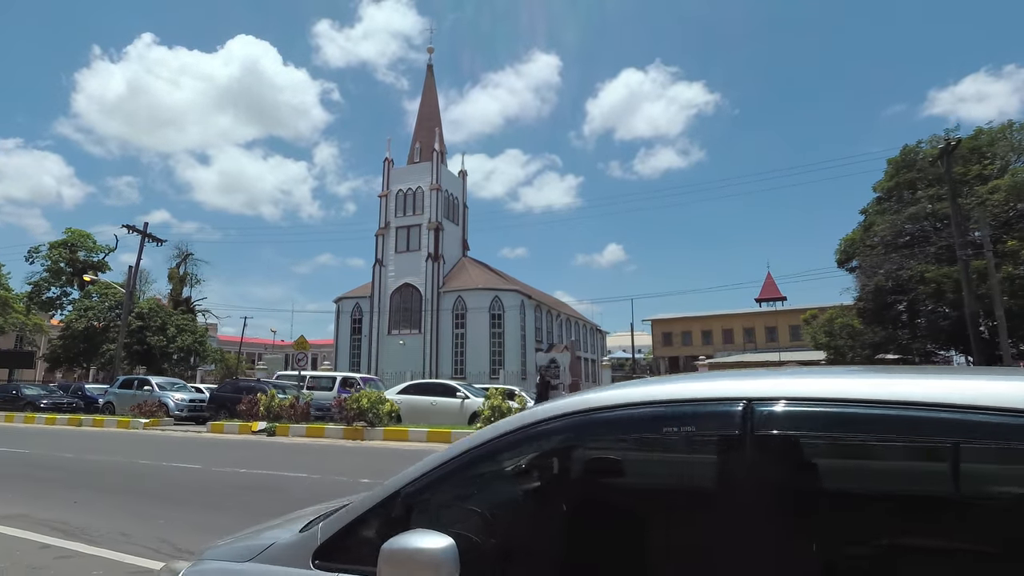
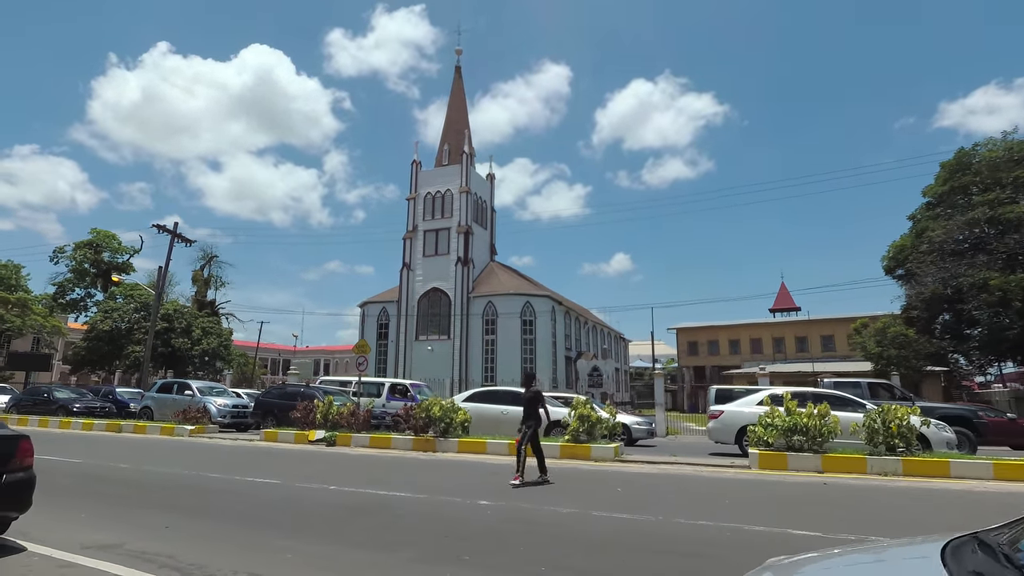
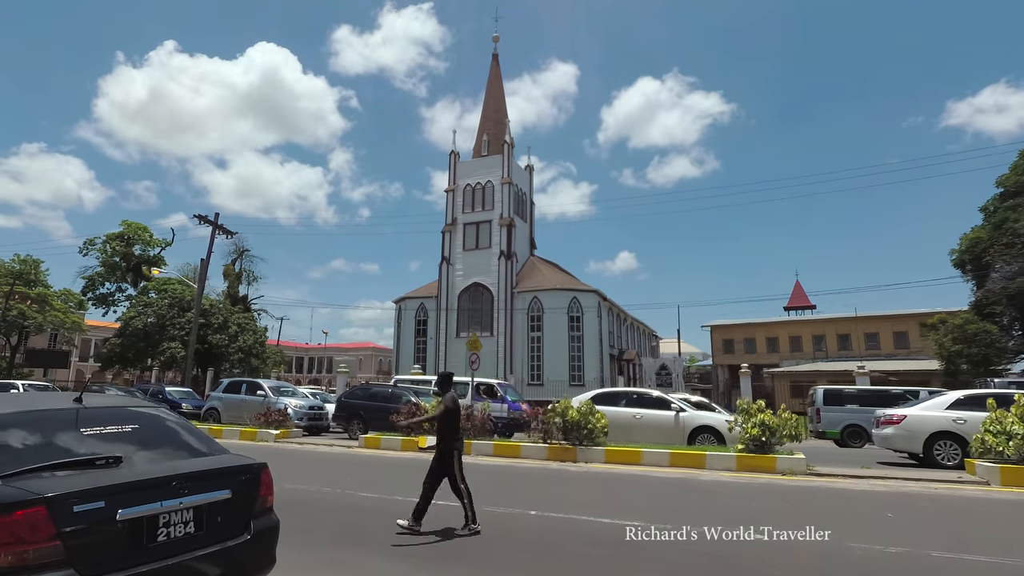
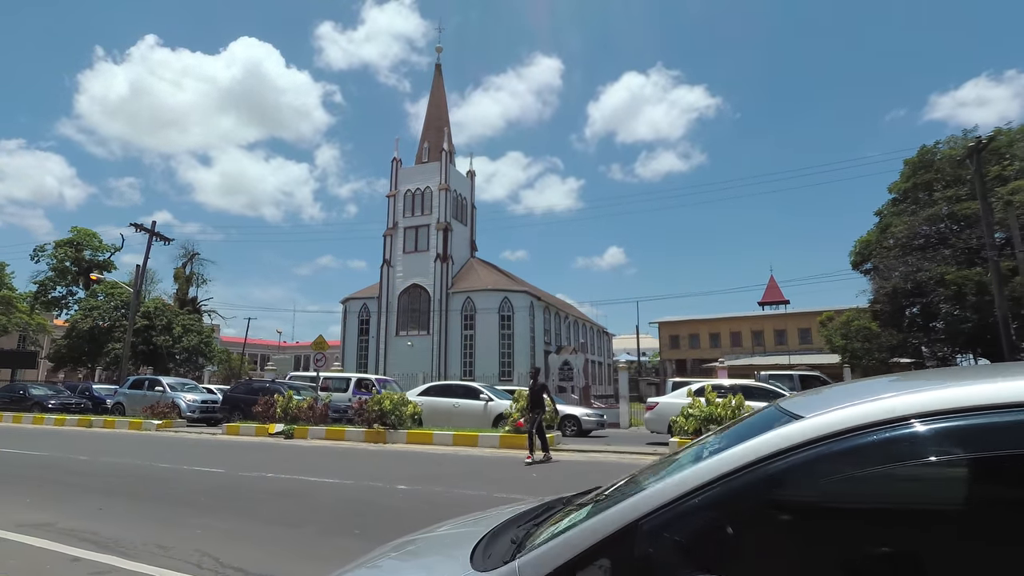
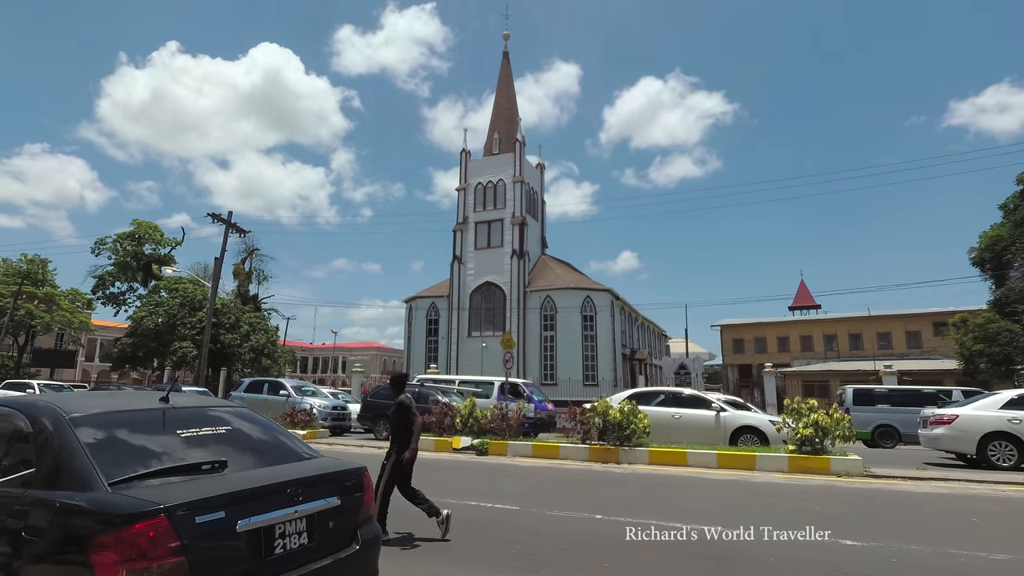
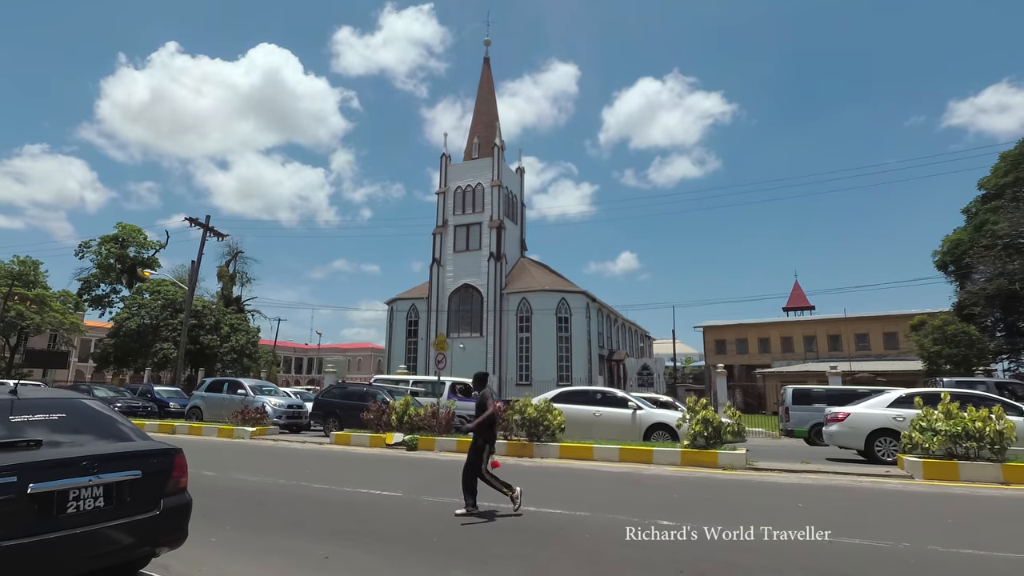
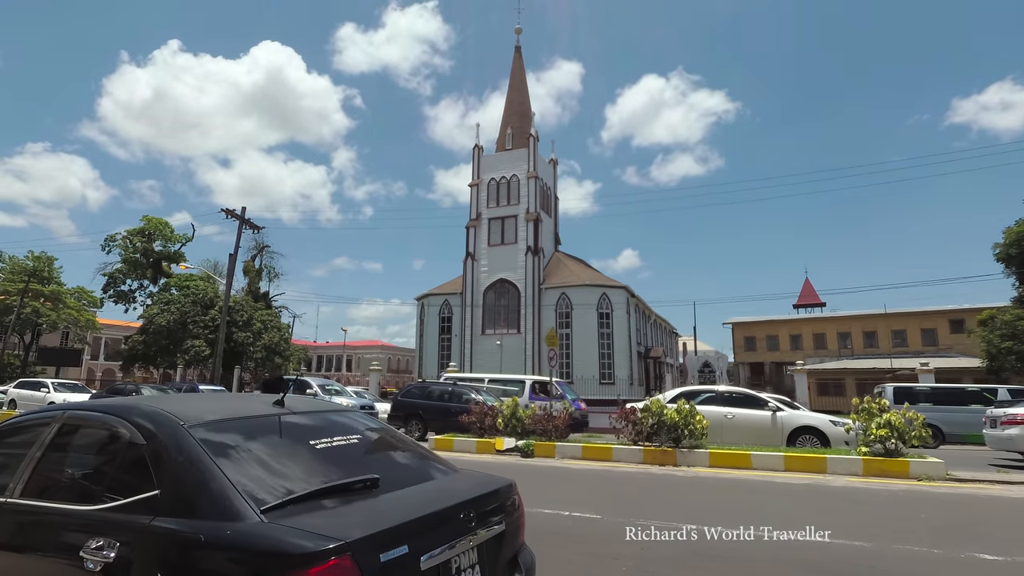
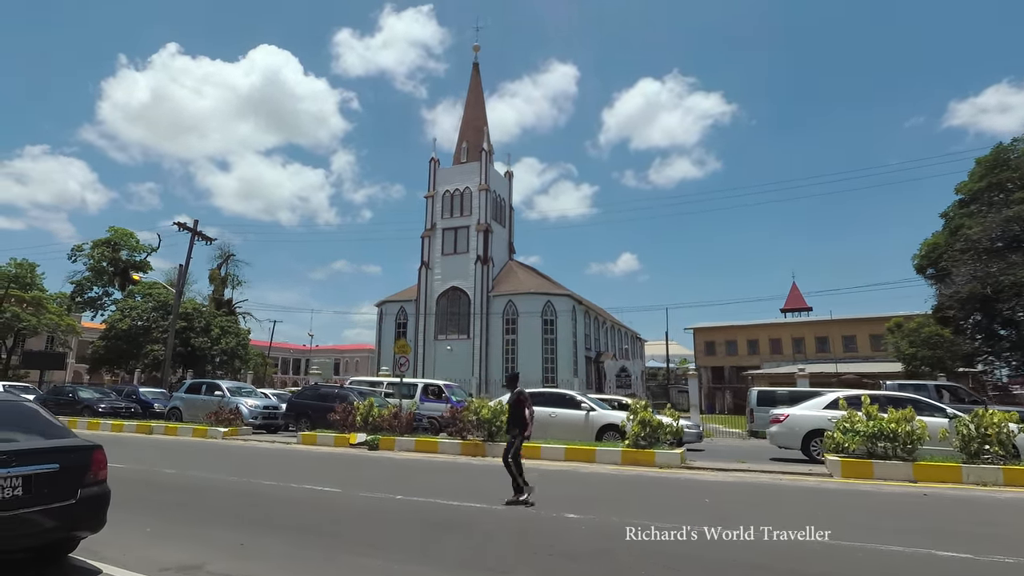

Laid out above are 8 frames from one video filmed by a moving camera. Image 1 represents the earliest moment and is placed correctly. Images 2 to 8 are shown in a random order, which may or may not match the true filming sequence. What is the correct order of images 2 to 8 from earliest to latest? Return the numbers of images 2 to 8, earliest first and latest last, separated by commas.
4, 2, 8, 6, 3, 5, 7
